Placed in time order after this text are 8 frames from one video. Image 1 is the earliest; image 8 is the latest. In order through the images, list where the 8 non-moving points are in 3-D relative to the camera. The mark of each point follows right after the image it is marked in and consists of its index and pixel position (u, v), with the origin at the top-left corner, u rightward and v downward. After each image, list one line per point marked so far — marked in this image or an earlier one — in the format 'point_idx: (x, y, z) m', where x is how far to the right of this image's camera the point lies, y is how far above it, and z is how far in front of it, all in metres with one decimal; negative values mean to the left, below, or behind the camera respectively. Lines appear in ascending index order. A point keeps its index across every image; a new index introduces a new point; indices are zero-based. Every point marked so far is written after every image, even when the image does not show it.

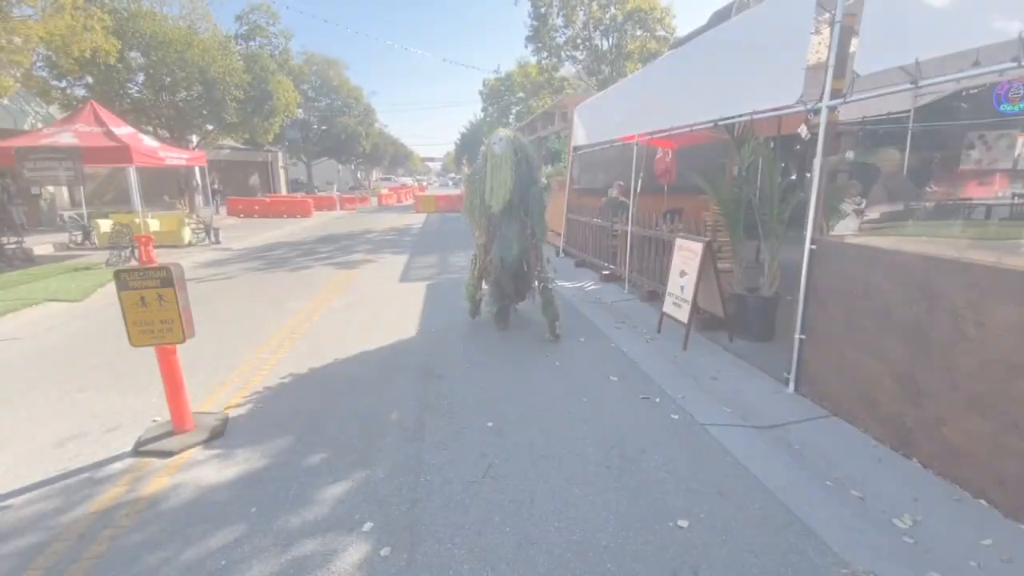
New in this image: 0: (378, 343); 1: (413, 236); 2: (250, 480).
0: (-1.5, -0.6, +5.6) m
1: (-3.1, +1.6, +15.4) m
2: (-1.6, -1.2, +3.1) m
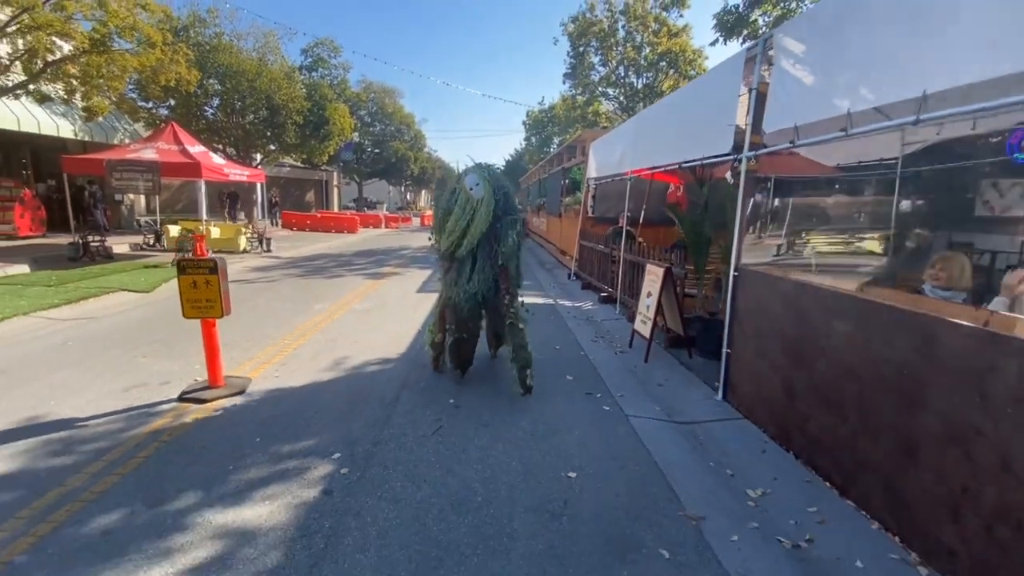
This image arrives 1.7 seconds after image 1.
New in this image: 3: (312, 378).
0: (-1.7, -0.7, +6.6) m
1: (-2.4, +1.1, +16.5) m
2: (-2.0, -1.1, +4.0) m
3: (-2.0, -0.9, +5.0) m
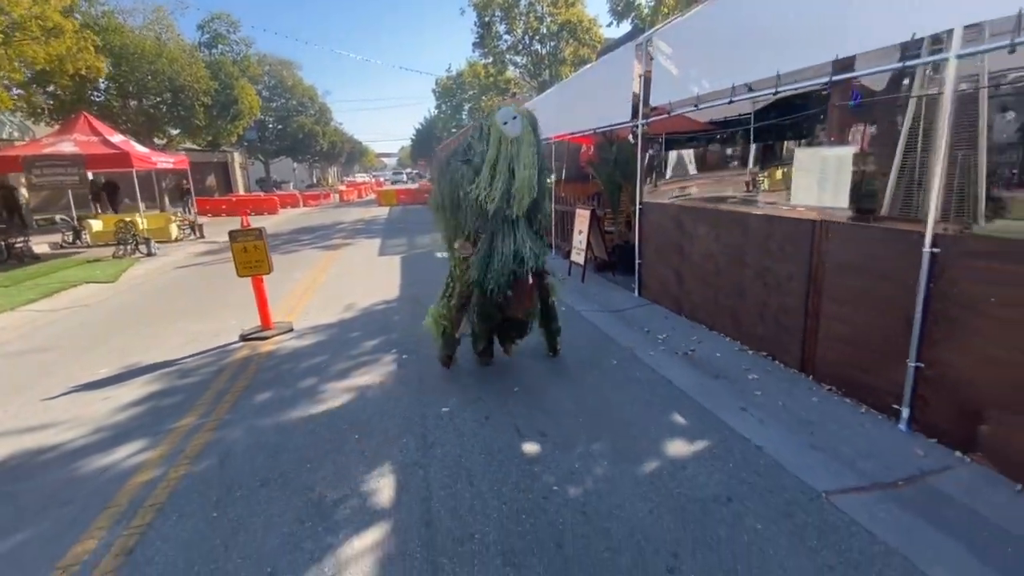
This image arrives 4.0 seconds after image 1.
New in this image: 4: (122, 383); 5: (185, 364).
0: (-2.3, 0.0, +8.0) m
1: (-4.7, +2.3, +17.5) m
2: (-2.1, -0.6, +5.4) m
3: (-2.3, -0.4, +6.4) m
4: (-3.7, -0.9, +4.7) m
5: (-3.4, -0.8, +5.0) m
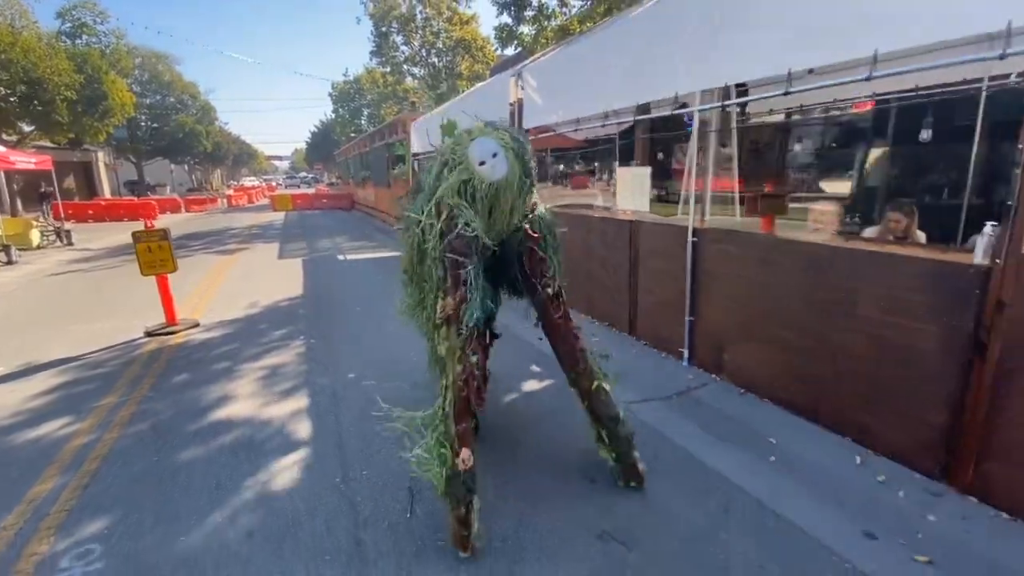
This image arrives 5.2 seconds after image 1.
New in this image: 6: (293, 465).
0: (-4.0, 0.0, +8.4) m
1: (-8.3, +2.1, +17.3) m
2: (-3.4, -0.6, +5.9) m
3: (-3.8, -0.4, +6.8) m
4: (-4.8, -0.9, +4.9) m
5: (-4.5, -0.8, +5.3) m
6: (-1.4, -1.1, +3.2) m
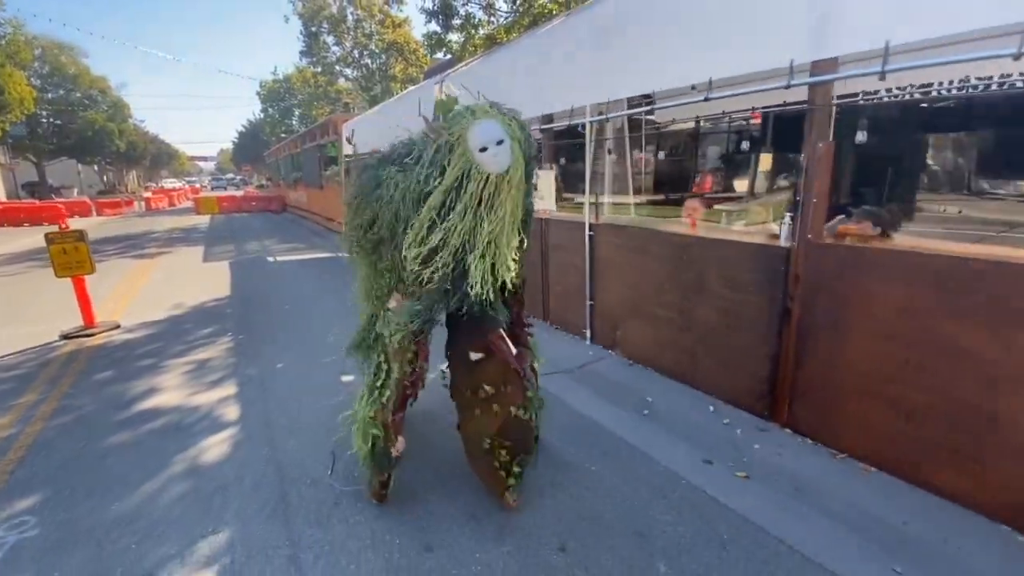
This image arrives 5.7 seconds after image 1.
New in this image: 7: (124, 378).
0: (-5.3, -0.1, +8.3) m
1: (-10.6, +1.9, +16.7) m
2: (-4.3, -0.6, +5.9) m
3: (-4.8, -0.4, +6.8) m
4: (-5.6, -0.9, +4.7) m
5: (-5.4, -0.8, +5.2) m
6: (-2.0, -1.1, +3.5) m
7: (-3.7, -0.9, +4.7) m
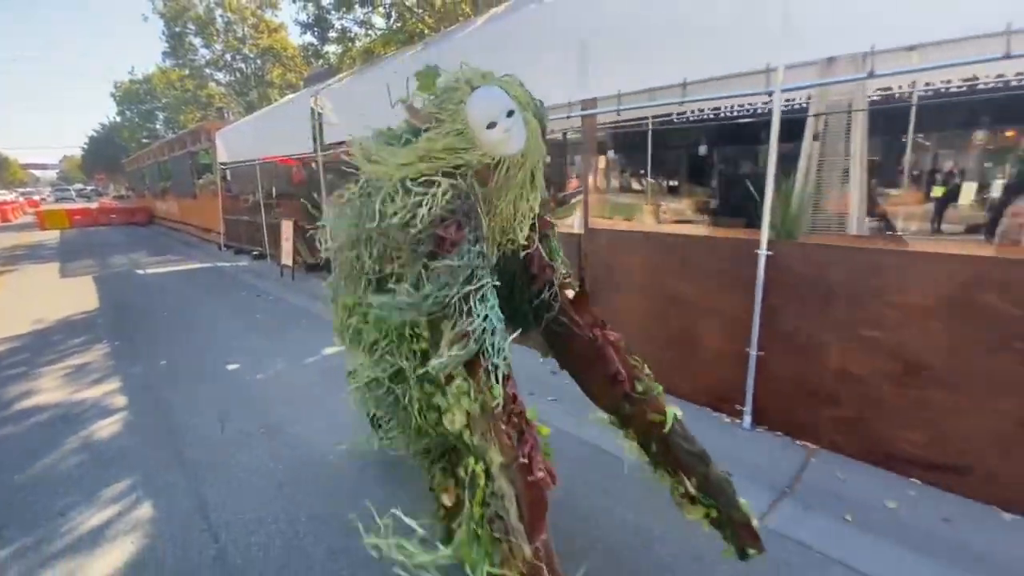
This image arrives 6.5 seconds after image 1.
0: (-7.3, -0.3, +8.0) m
1: (-14.2, +1.2, +15.2) m
2: (-5.9, -0.7, +5.8) m
3: (-6.5, -0.5, +6.6) m
4: (-6.9, -1.1, +4.4) m
5: (-6.8, -1.0, +4.9) m
6: (-3.1, -1.1, +3.9) m
7: (-5.0, -0.9, +4.7) m
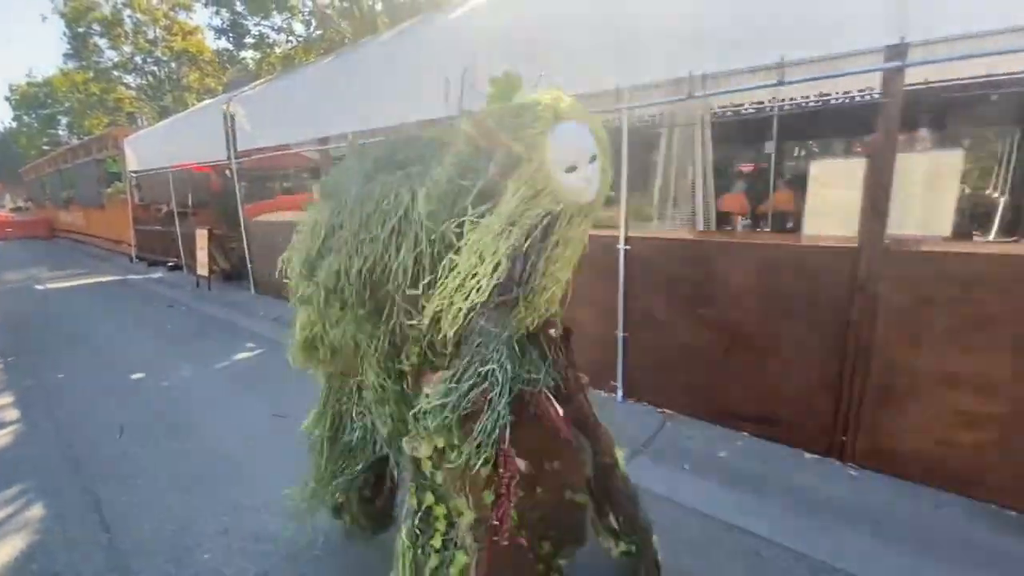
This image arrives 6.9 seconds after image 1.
0: (-8.6, -0.6, +7.5) m
1: (-16.3, +0.6, +13.9) m
2: (-6.9, -0.9, +5.5) m
3: (-7.7, -0.8, +6.2) m
4: (-7.7, -1.3, +3.9) m
5: (-7.7, -1.2, +4.5) m
6: (-4.0, -1.2, +3.8) m
7: (-5.9, -1.1, +4.5) m
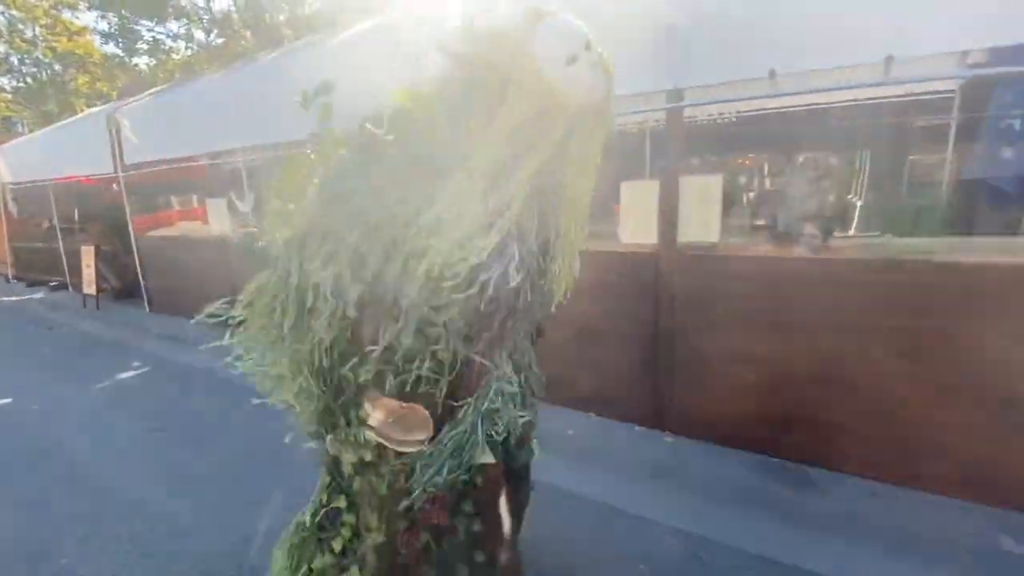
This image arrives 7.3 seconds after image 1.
0: (-10.0, -1.0, +6.6) m
1: (-18.6, -0.2, +12.0) m
2: (-8.1, -1.2, +4.9) m
3: (-8.9, -1.1, +5.5) m
4: (-8.7, -1.6, +3.3) m
5: (-8.7, -1.5, +3.8) m
6: (-5.0, -1.4, +3.6) m
7: (-7.0, -1.4, +4.0) m
